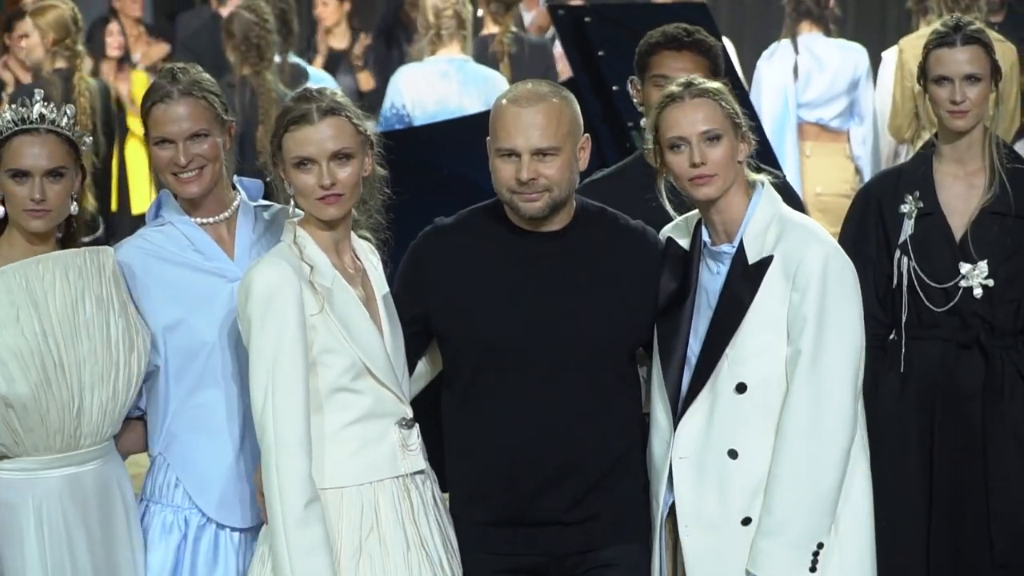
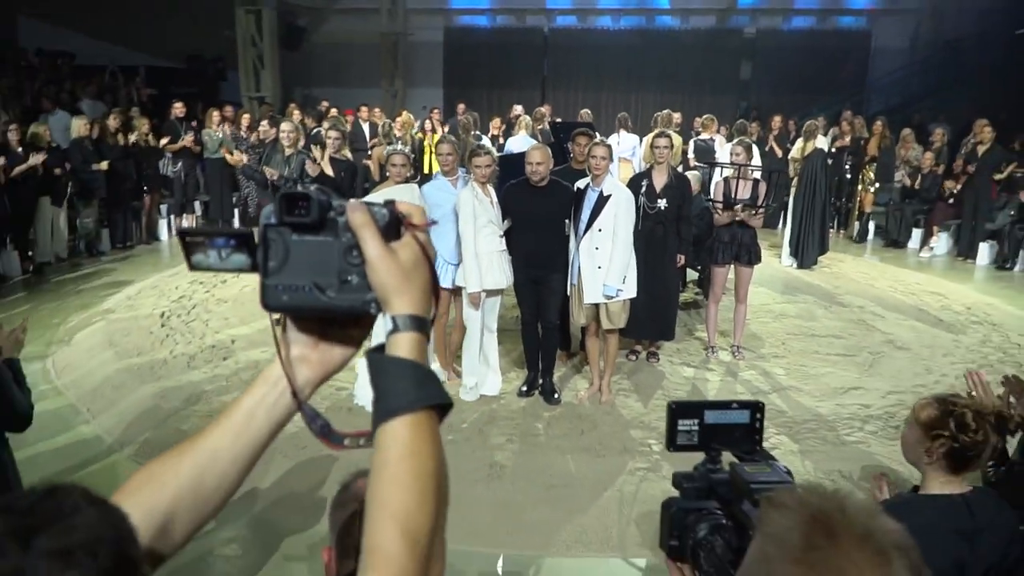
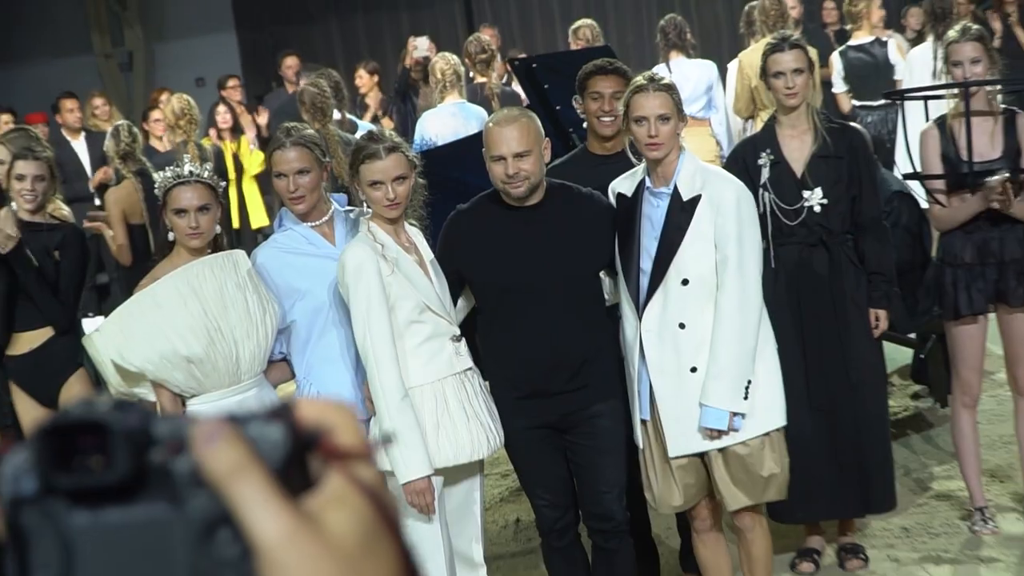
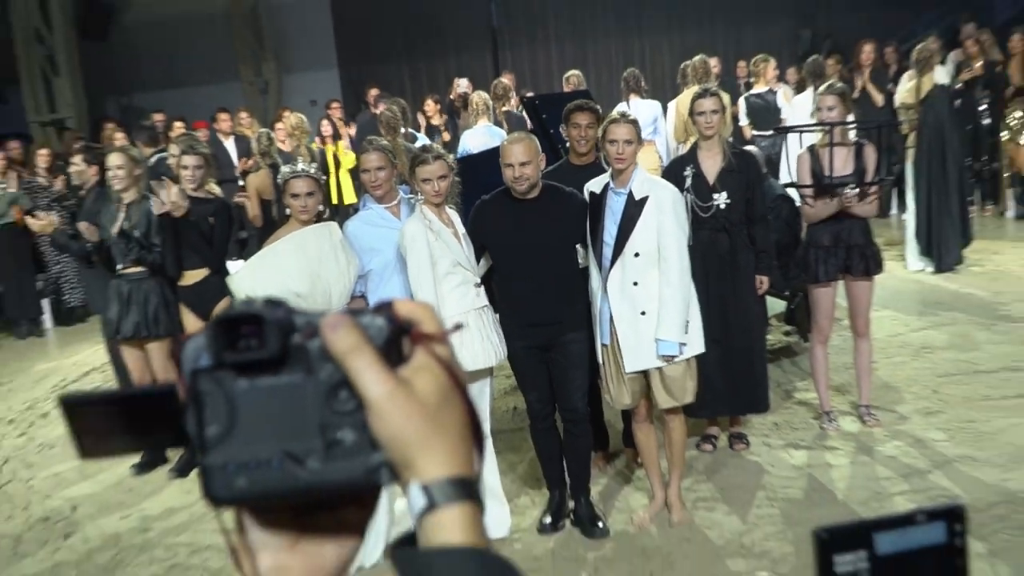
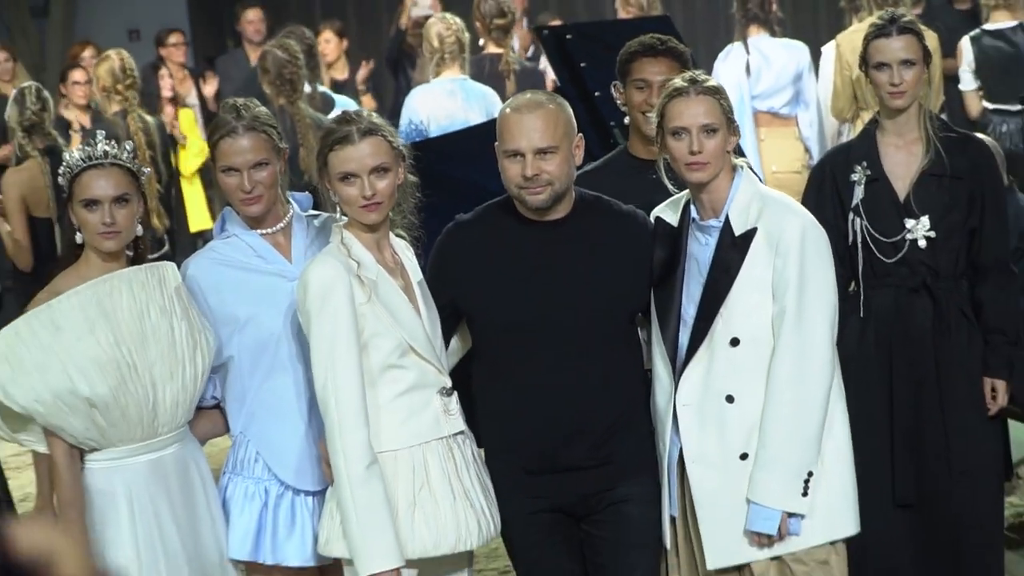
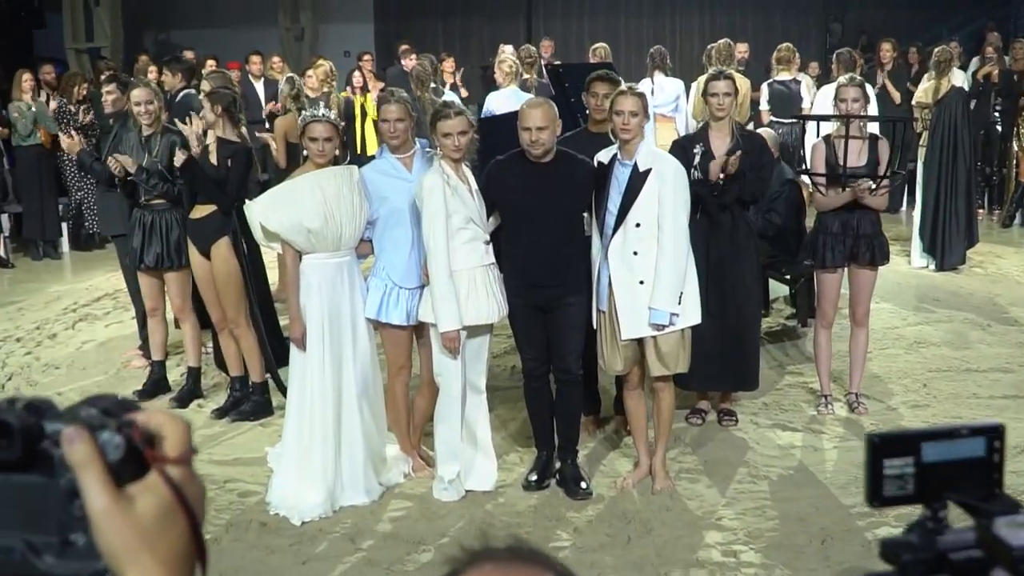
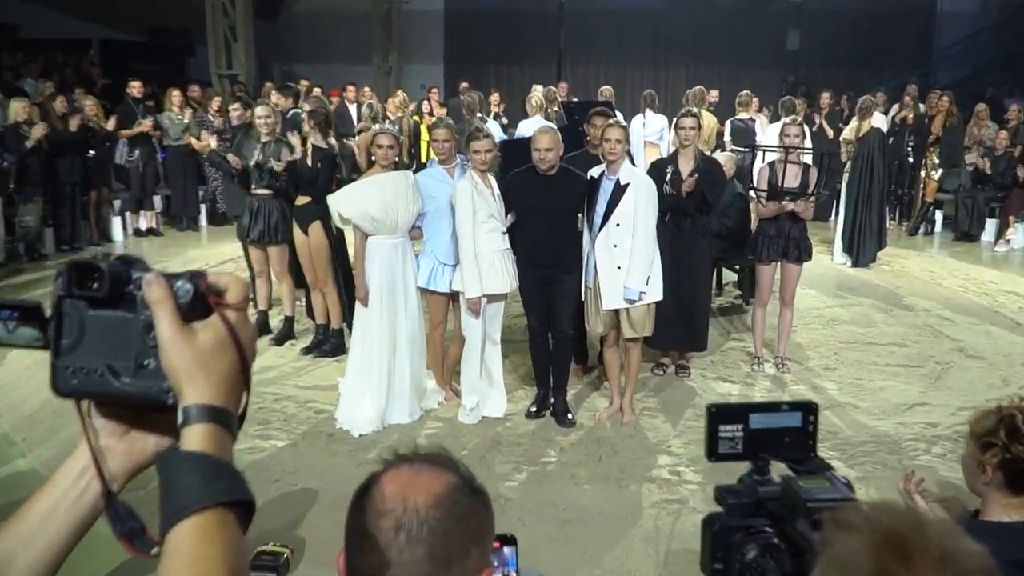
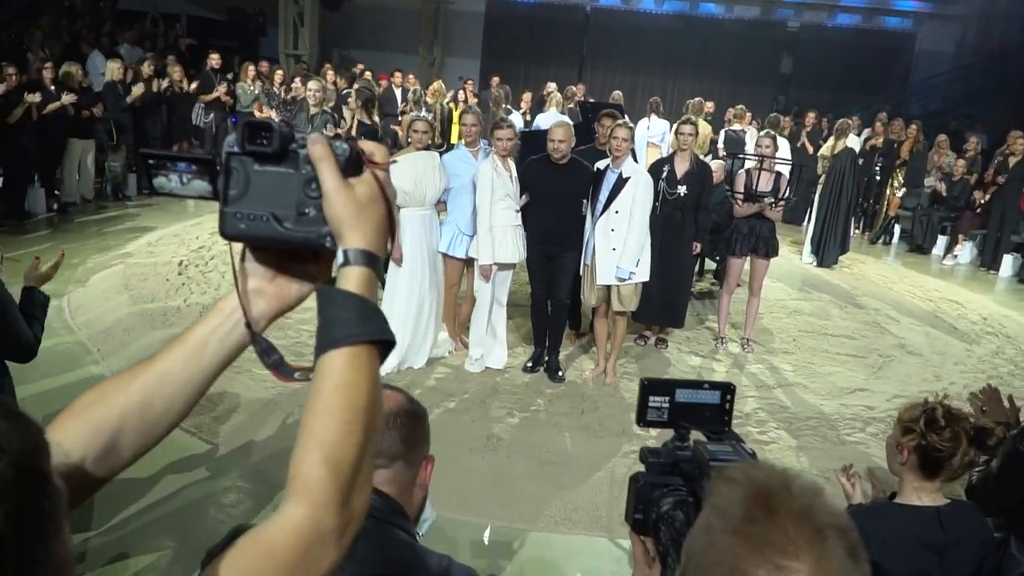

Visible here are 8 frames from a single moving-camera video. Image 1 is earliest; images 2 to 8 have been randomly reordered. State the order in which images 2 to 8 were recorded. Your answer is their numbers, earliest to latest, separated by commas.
5, 3, 4, 2, 8, 7, 6
